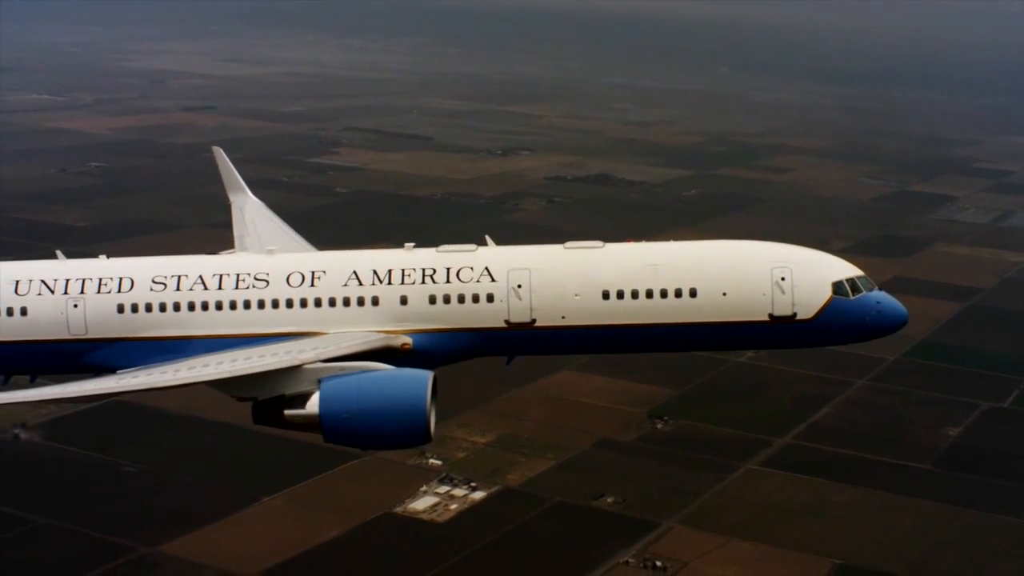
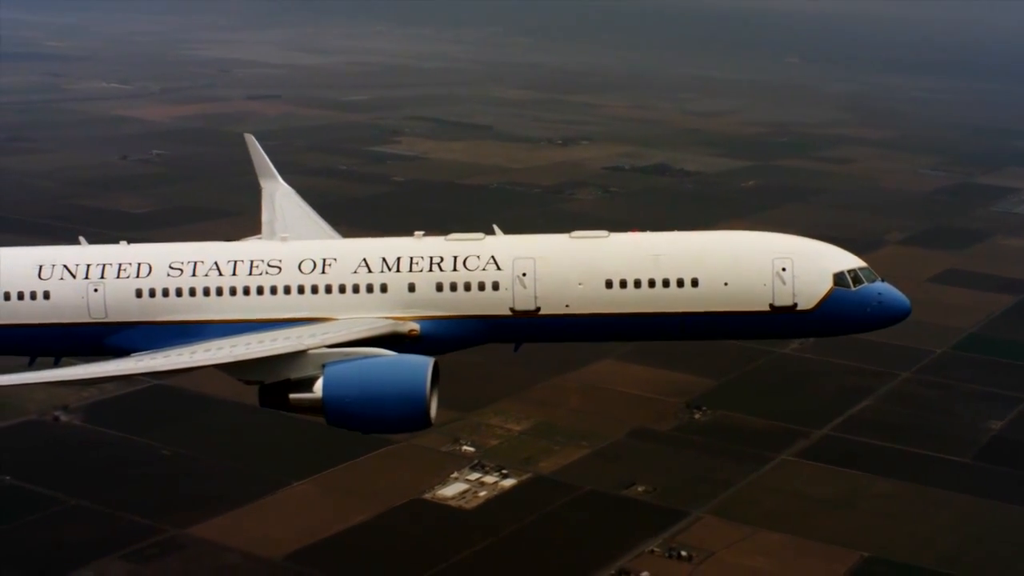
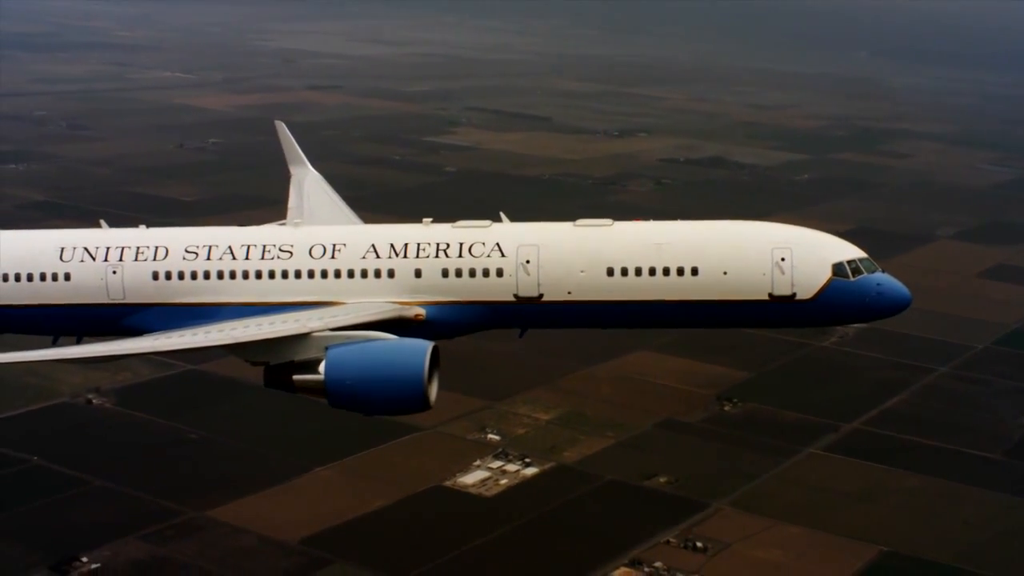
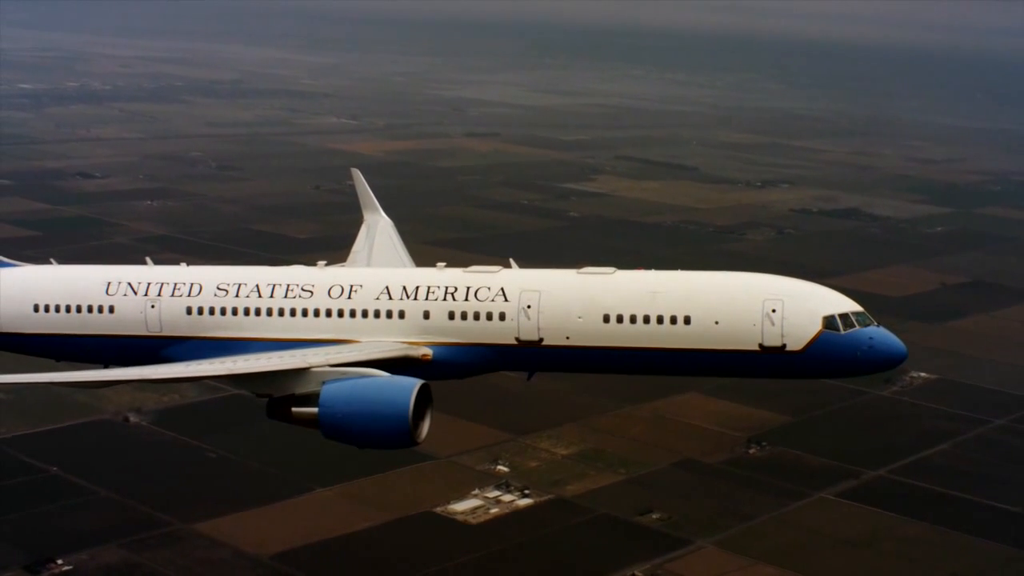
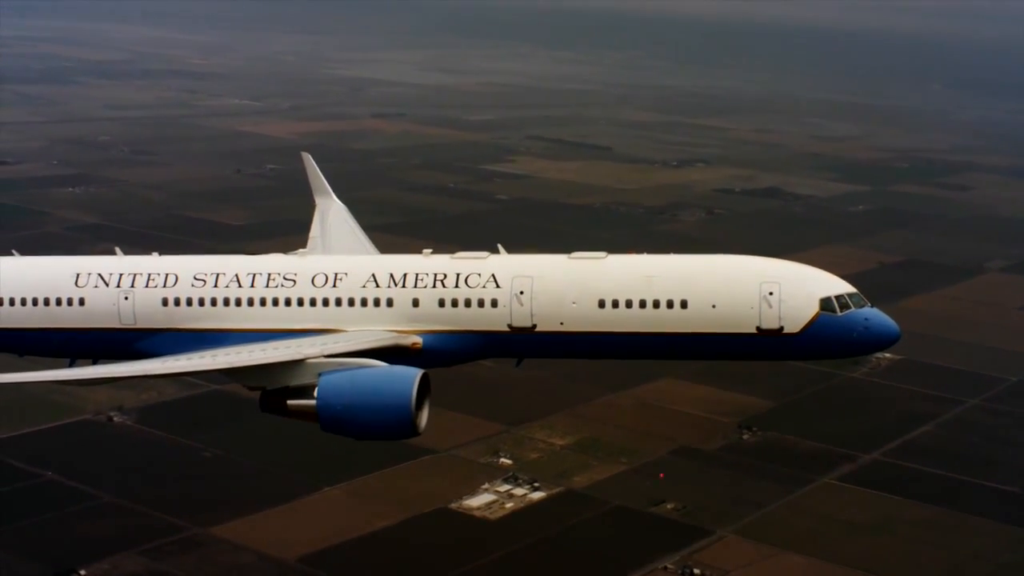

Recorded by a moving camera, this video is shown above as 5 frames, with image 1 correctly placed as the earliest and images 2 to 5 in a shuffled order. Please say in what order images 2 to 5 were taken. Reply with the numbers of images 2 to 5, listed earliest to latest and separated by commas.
2, 3, 5, 4
